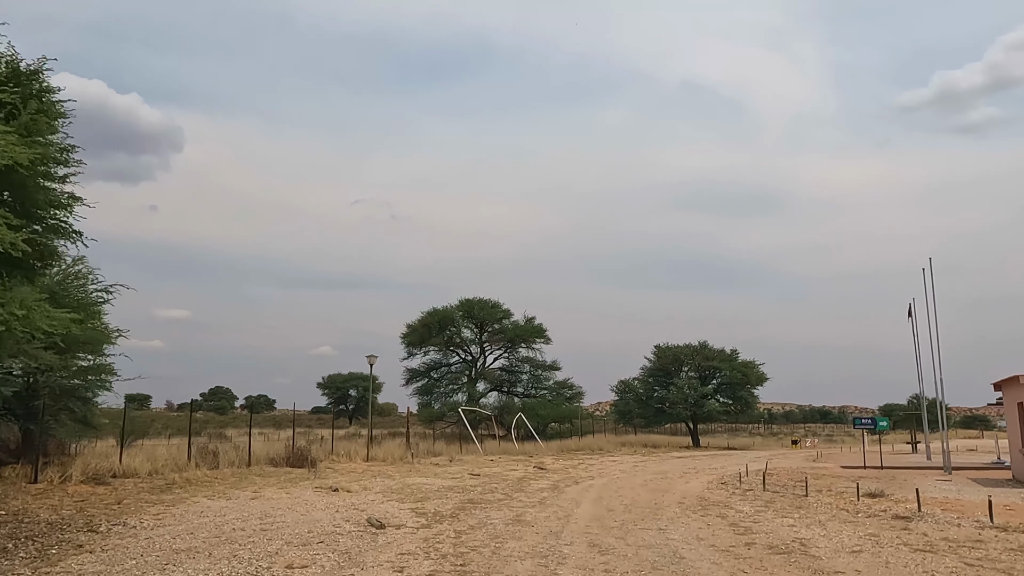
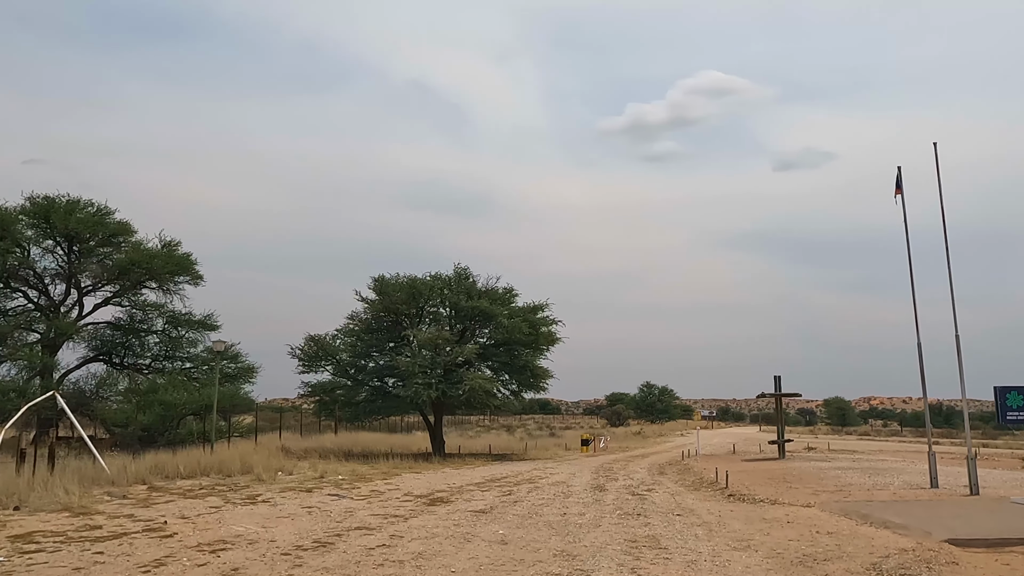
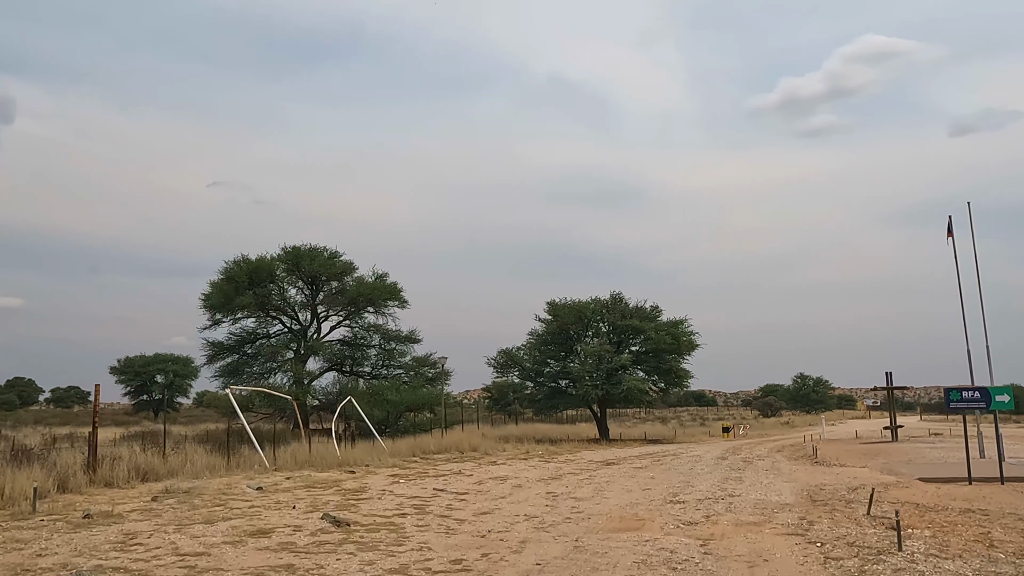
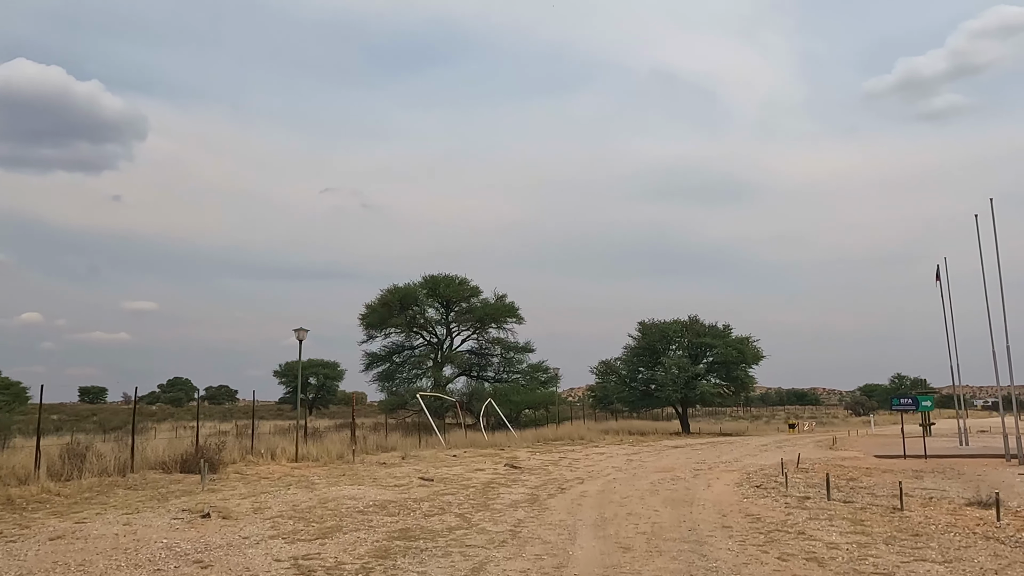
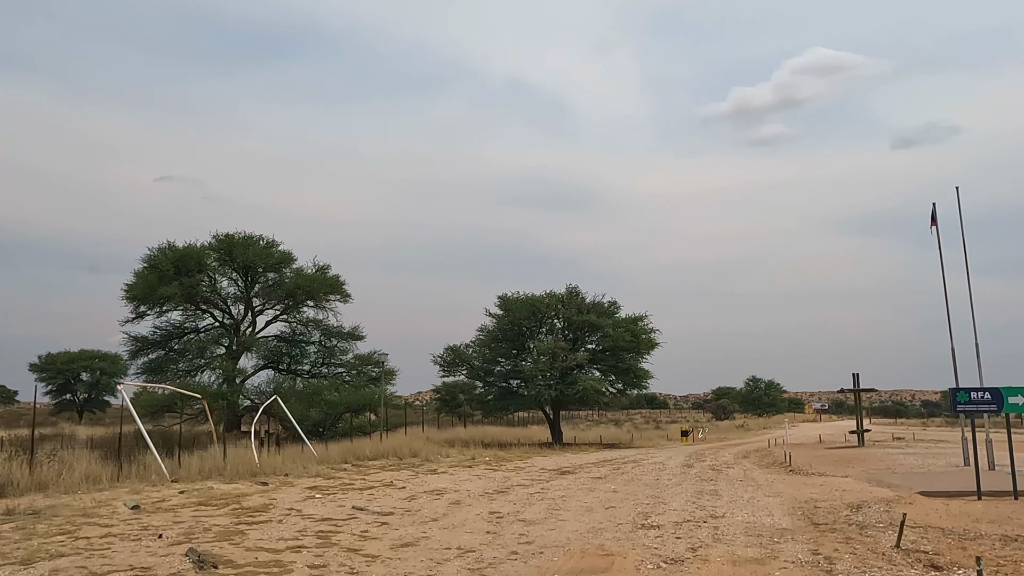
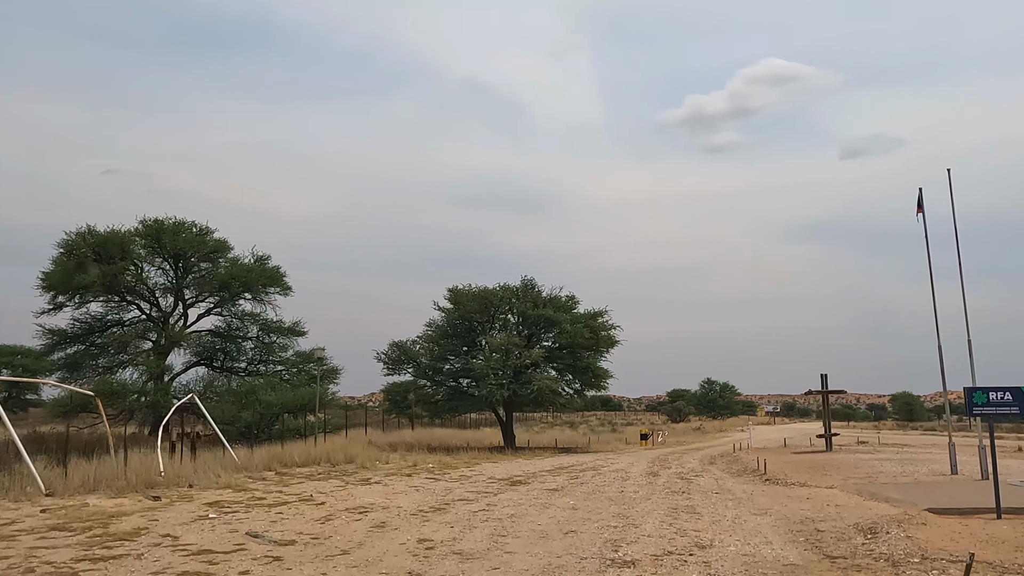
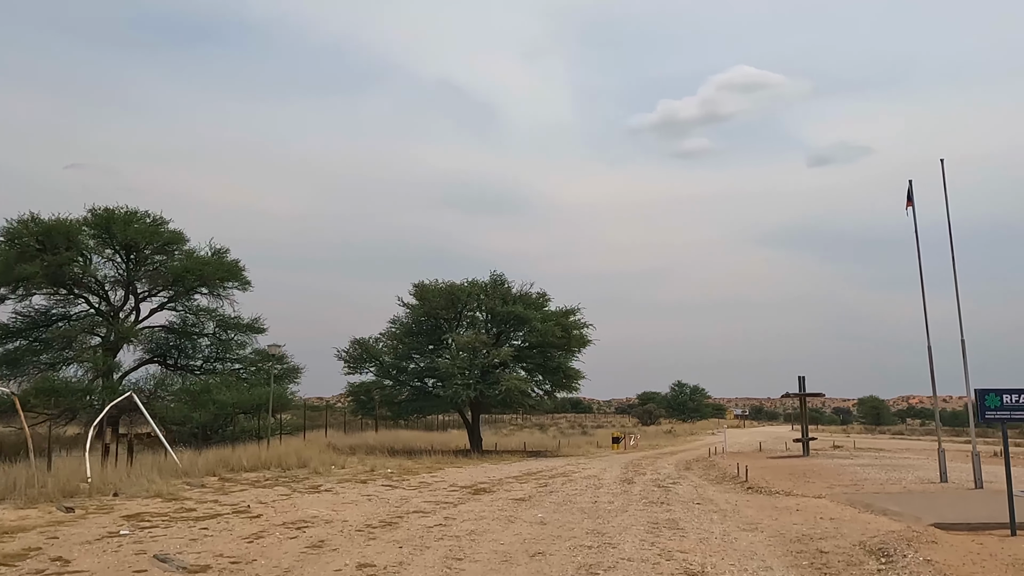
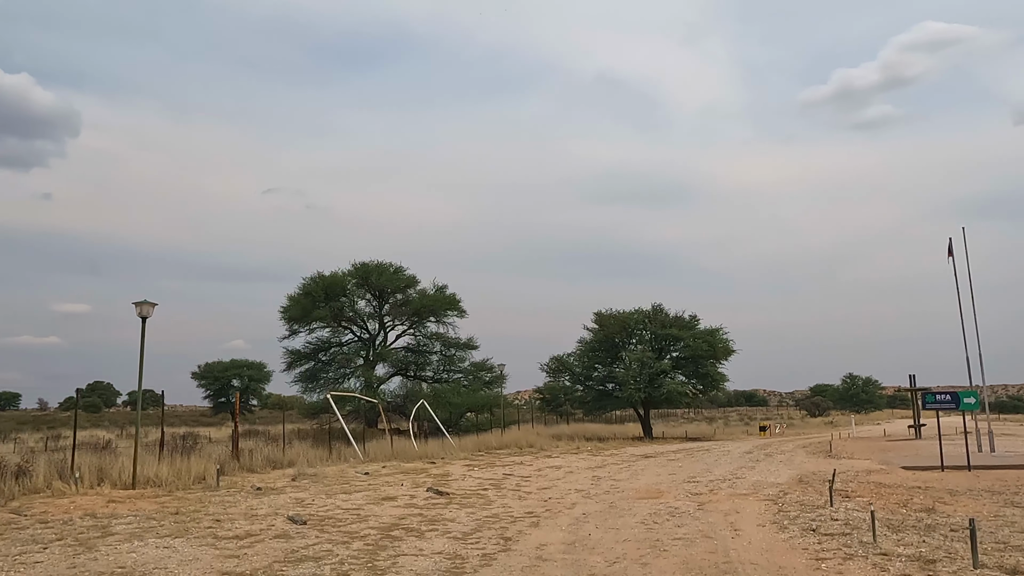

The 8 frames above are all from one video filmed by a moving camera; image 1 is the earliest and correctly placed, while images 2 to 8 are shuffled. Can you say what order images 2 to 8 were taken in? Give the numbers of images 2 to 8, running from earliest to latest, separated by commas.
4, 8, 3, 5, 6, 7, 2
